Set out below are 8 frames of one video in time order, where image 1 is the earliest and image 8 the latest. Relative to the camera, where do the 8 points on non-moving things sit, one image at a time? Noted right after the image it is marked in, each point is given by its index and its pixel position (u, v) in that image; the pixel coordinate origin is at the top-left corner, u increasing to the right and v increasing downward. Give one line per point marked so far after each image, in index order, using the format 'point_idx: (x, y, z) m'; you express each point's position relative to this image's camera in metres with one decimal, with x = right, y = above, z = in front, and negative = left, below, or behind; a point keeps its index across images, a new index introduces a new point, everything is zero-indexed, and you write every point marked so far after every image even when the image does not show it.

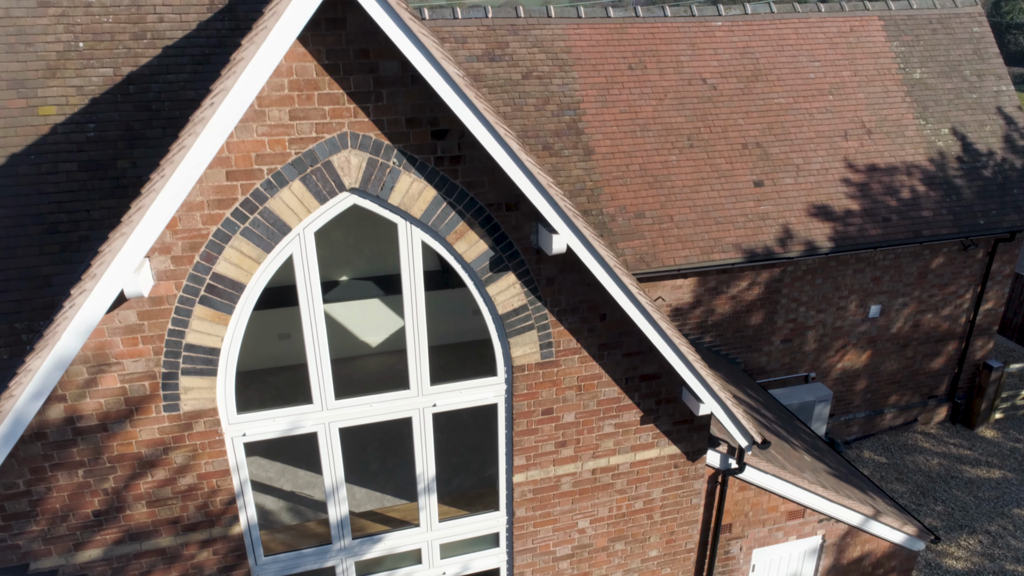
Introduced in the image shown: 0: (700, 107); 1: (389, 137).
0: (+3.1, +3.0, +11.8) m
1: (-0.9, +1.1, +5.1) m
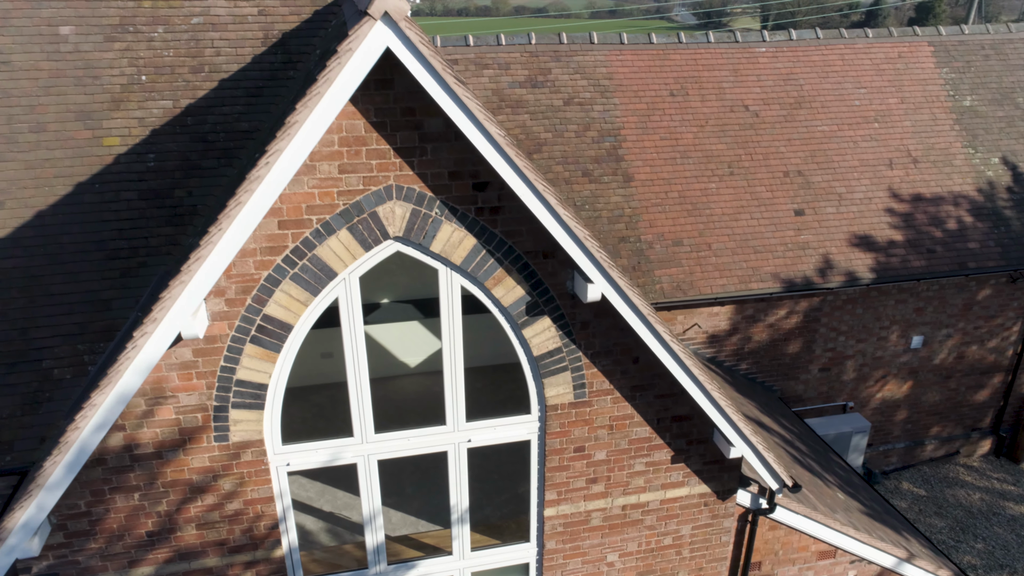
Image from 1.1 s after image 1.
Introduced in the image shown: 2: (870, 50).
0: (+3.8, +2.5, +11.8) m
1: (-0.6, +0.7, +5.3) m
2: (+6.4, +4.3, +12.9) m
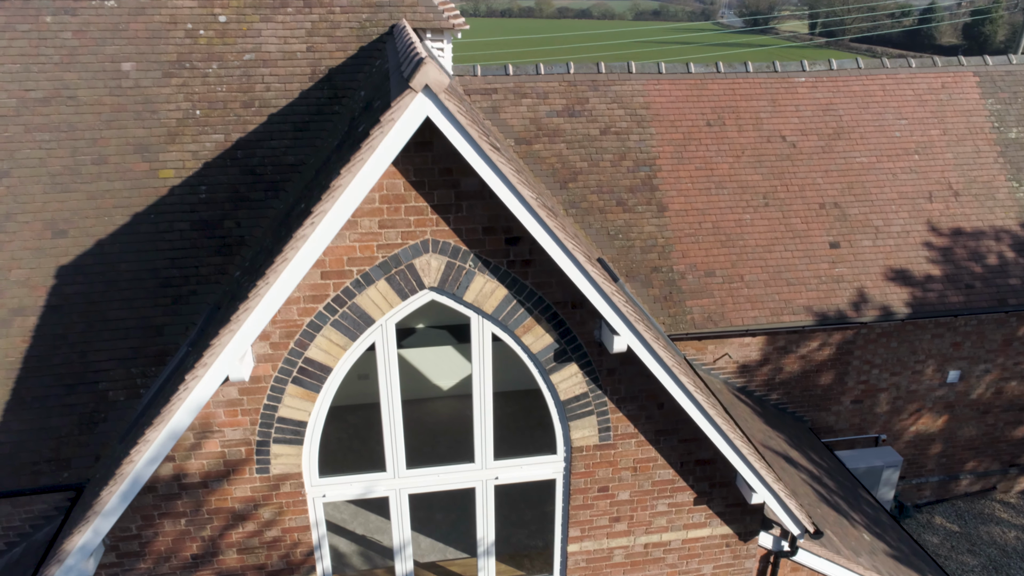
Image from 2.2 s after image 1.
0: (+4.4, +2.0, +11.8) m
1: (-0.4, +0.4, +5.6) m
2: (+7.1, +3.7, +12.8) m
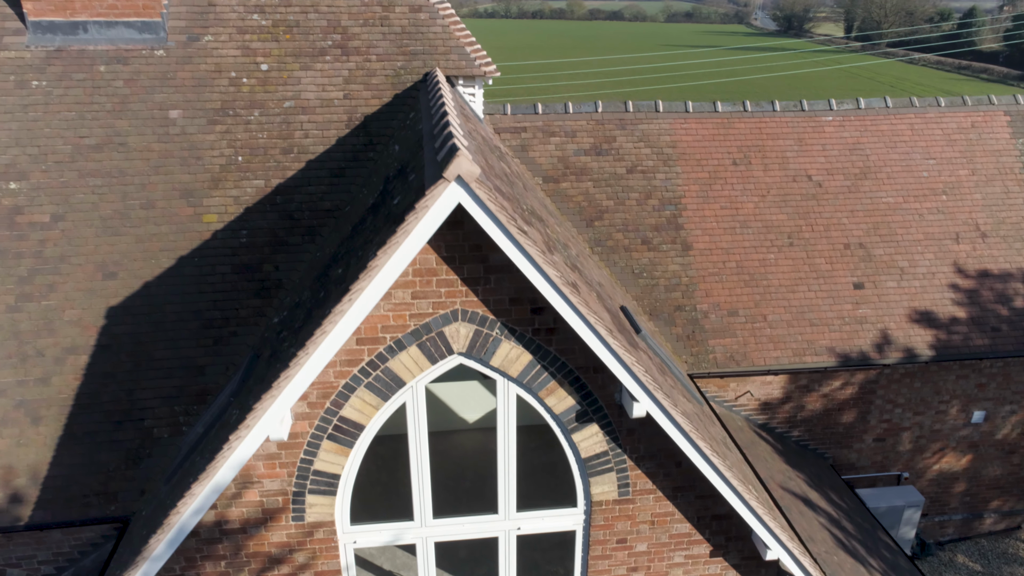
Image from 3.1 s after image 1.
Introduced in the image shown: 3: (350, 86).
0: (+4.9, +1.4, +11.9) m
1: (-0.1, -0.2, +5.9) m
2: (+7.7, +3.0, +12.8) m
3: (-2.2, +2.7, +9.7) m
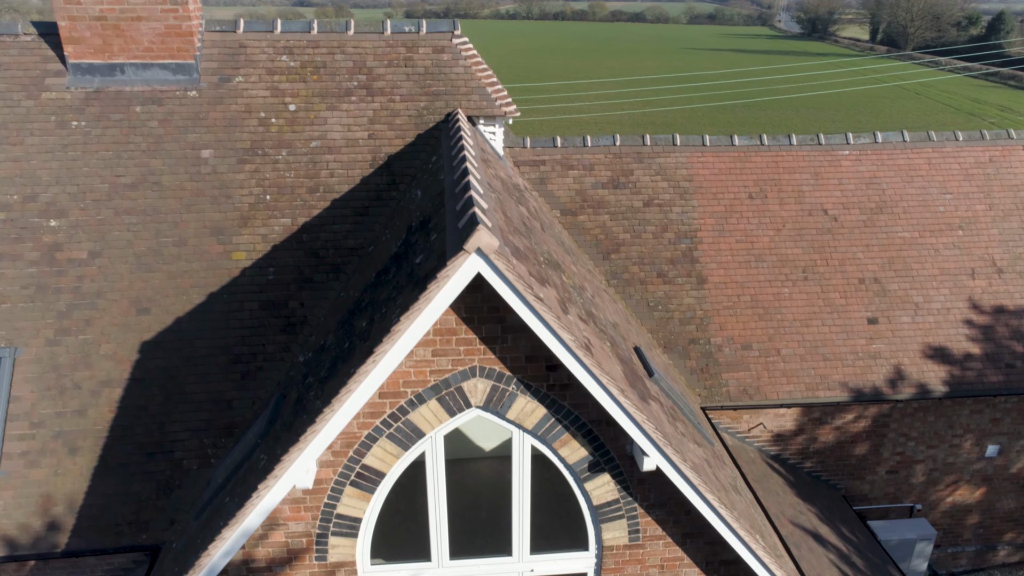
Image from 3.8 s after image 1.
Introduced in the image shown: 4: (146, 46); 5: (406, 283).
0: (+5.2, +0.8, +12.0) m
1: (0.0, -0.7, +6.1) m
2: (+8.0, +2.4, +12.8) m
3: (-1.9, +2.3, +10.0) m
4: (-5.0, +3.3, +9.8) m
5: (-0.9, 0.0, +6.2) m
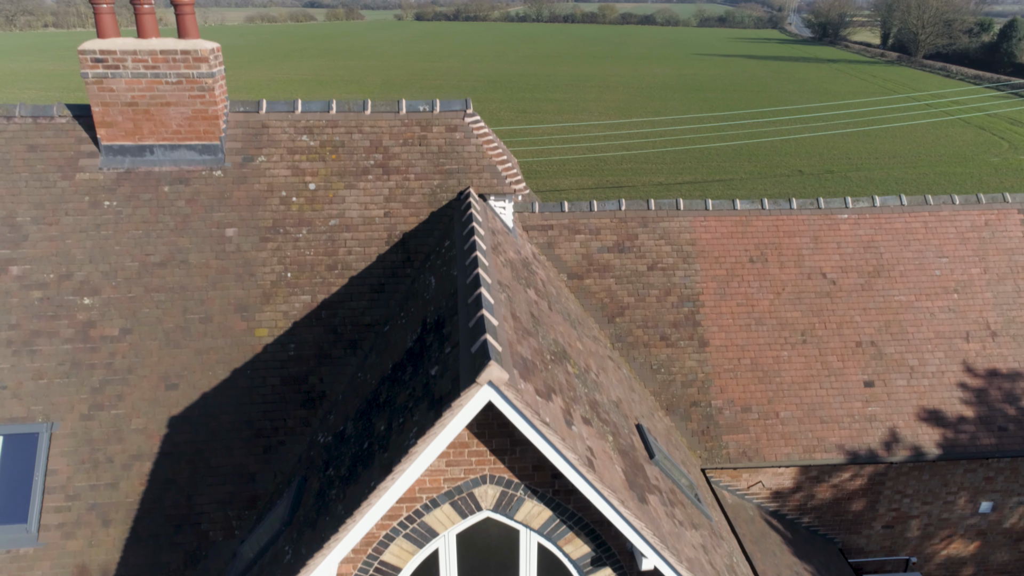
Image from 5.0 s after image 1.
0: (+5.3, -0.2, +12.5) m
1: (+0.1, -1.7, +6.6) m
2: (+8.2, +1.3, +13.2) m
3: (-1.8, +1.2, +10.5) m
4: (-4.9, +2.3, +10.3) m
5: (-0.8, -1.0, +6.6) m
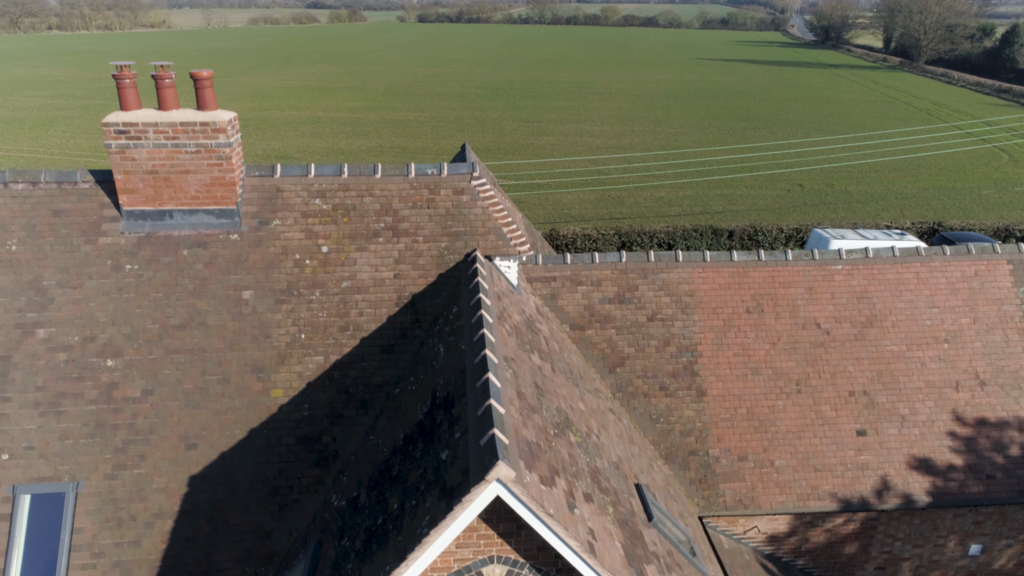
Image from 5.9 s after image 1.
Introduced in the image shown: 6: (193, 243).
0: (+5.4, -1.2, +12.9) m
1: (+0.1, -2.6, +7.0) m
2: (+8.3, +0.4, +13.6) m
3: (-1.7, +0.3, +10.9) m
4: (-4.8, +1.4, +10.7) m
5: (-0.8, -1.9, +7.1) m
6: (-4.8, +0.7, +10.8) m
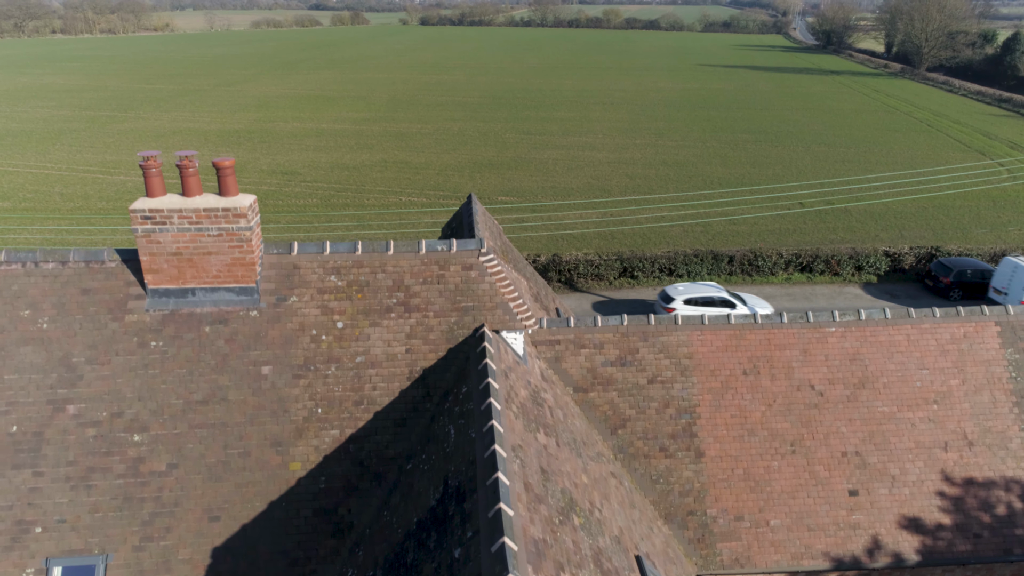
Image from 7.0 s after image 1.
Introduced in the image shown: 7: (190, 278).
0: (+5.5, -2.3, +13.4) m
1: (+0.2, -3.8, +7.6) m
2: (+8.4, -0.8, +14.1) m
3: (-1.6, -0.8, +11.5) m
4: (-4.7, +0.2, +11.3) m
5: (-0.7, -3.1, +7.6) m
6: (-4.7, -0.5, +11.3) m
7: (-5.0, +0.2, +11.3) m
